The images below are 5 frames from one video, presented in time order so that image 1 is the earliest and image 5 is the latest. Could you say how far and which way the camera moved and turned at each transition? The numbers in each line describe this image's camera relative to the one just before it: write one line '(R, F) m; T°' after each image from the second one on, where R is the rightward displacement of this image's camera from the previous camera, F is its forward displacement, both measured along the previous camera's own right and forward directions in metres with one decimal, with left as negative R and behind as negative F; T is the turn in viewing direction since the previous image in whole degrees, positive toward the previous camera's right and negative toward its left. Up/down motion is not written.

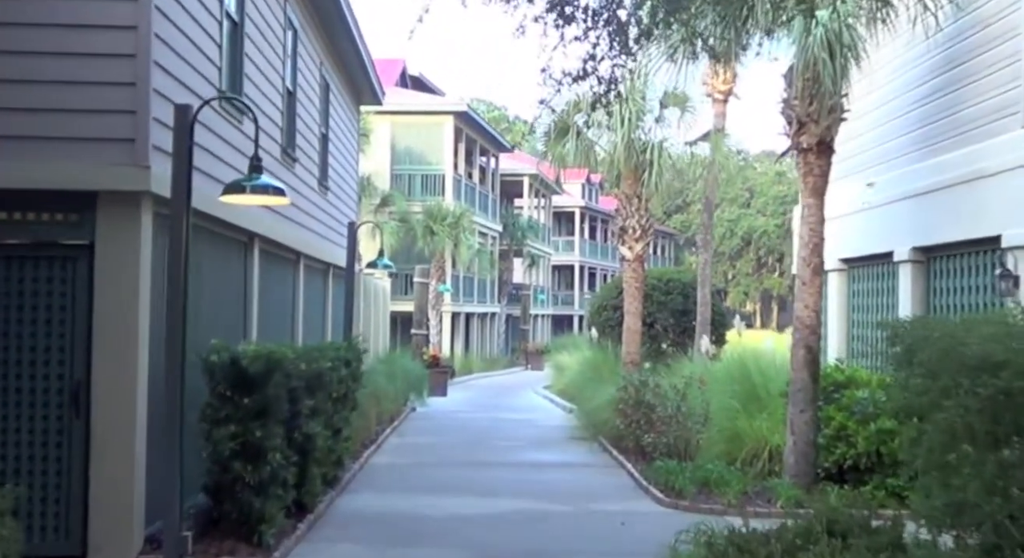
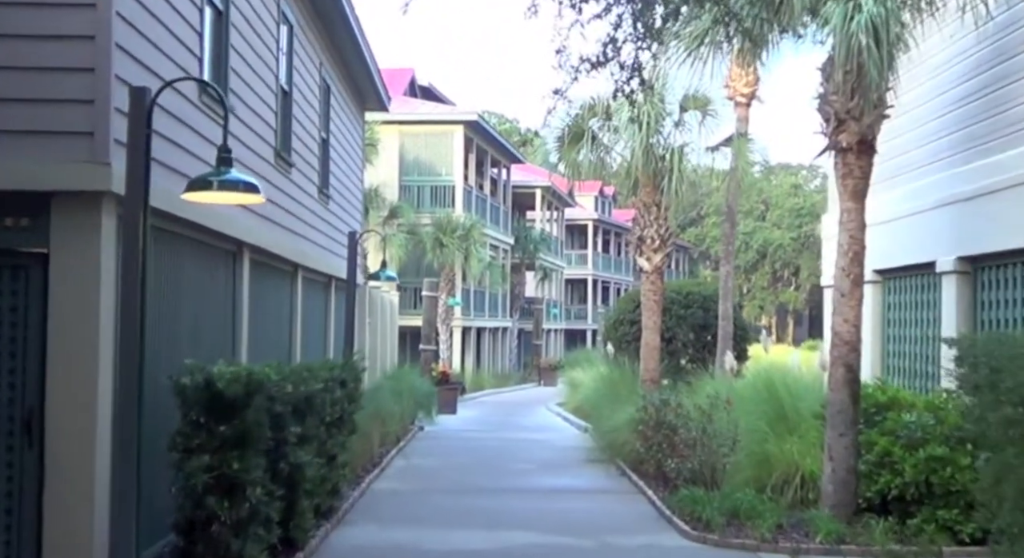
(0.0, +0.8) m; -1°
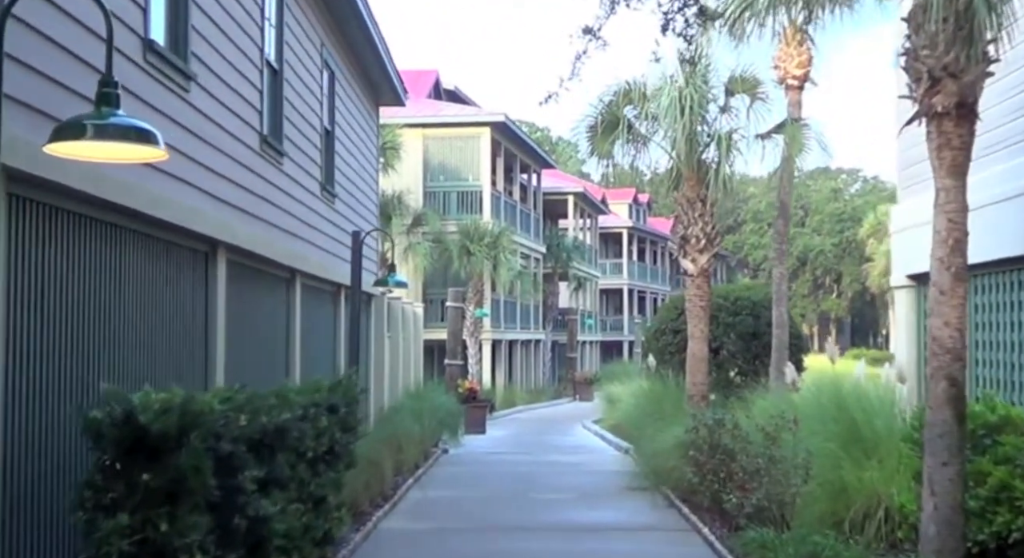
(+0.1, +1.6) m; -2°
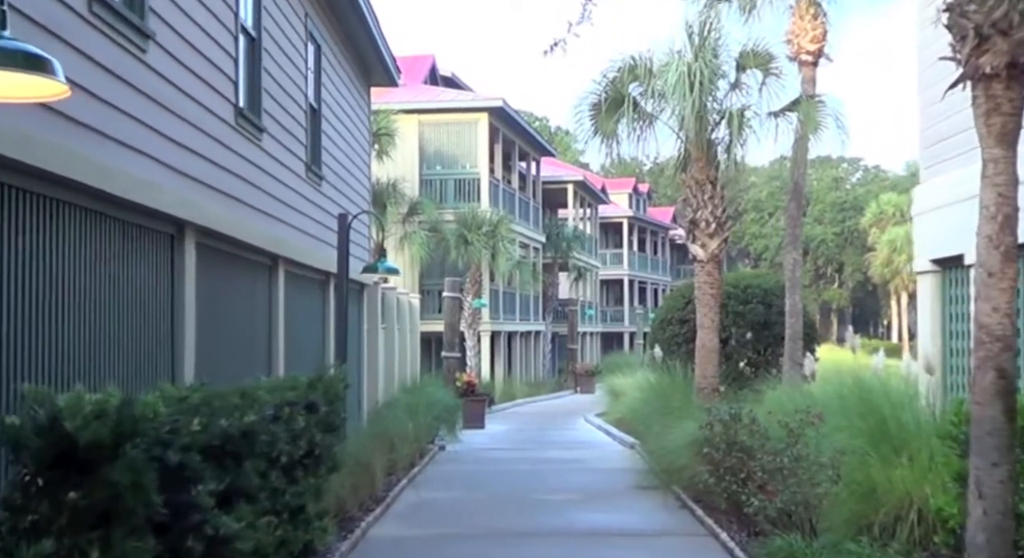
(0.0, +0.7) m; 0°
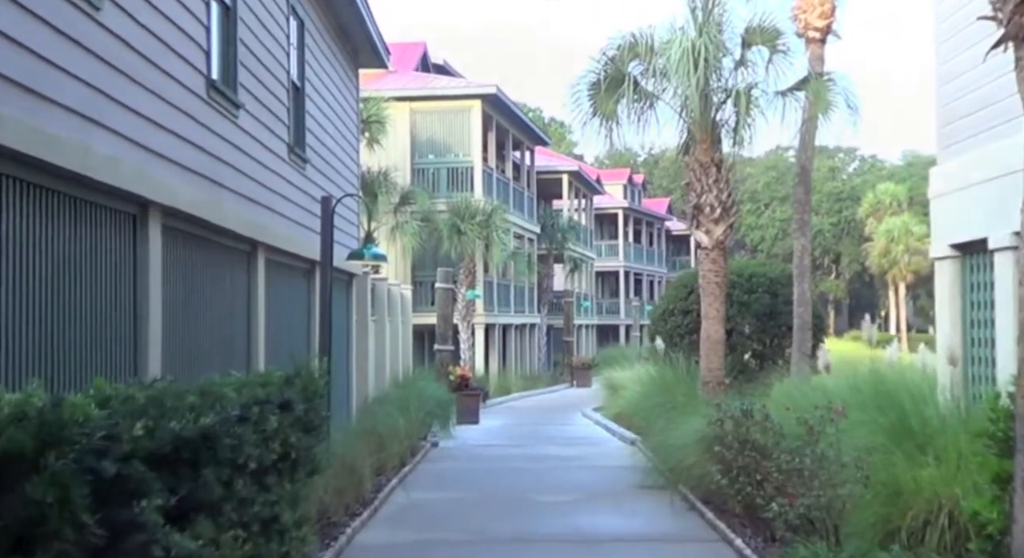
(0.0, +0.6) m; 0°
